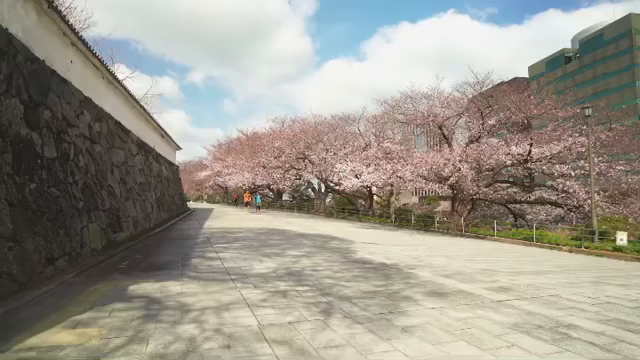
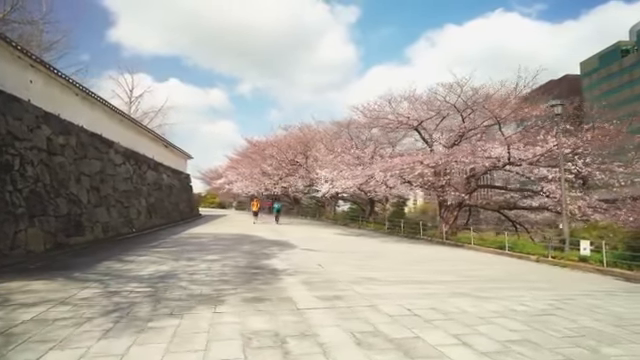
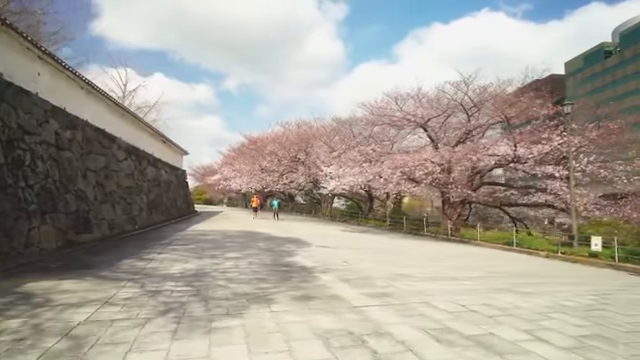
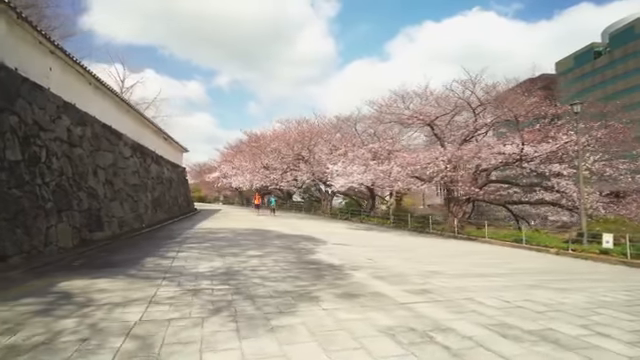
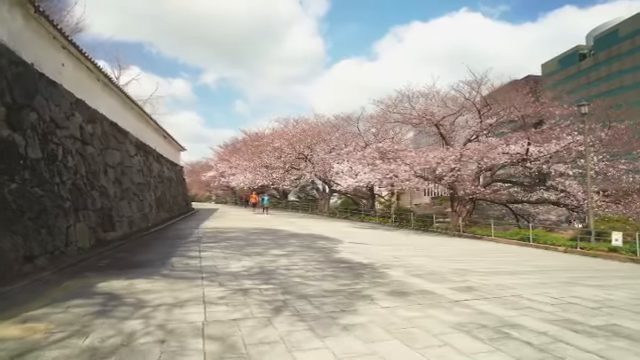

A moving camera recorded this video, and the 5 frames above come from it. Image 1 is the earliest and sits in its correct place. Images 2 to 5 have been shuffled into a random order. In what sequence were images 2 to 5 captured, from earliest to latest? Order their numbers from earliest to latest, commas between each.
5, 4, 3, 2
